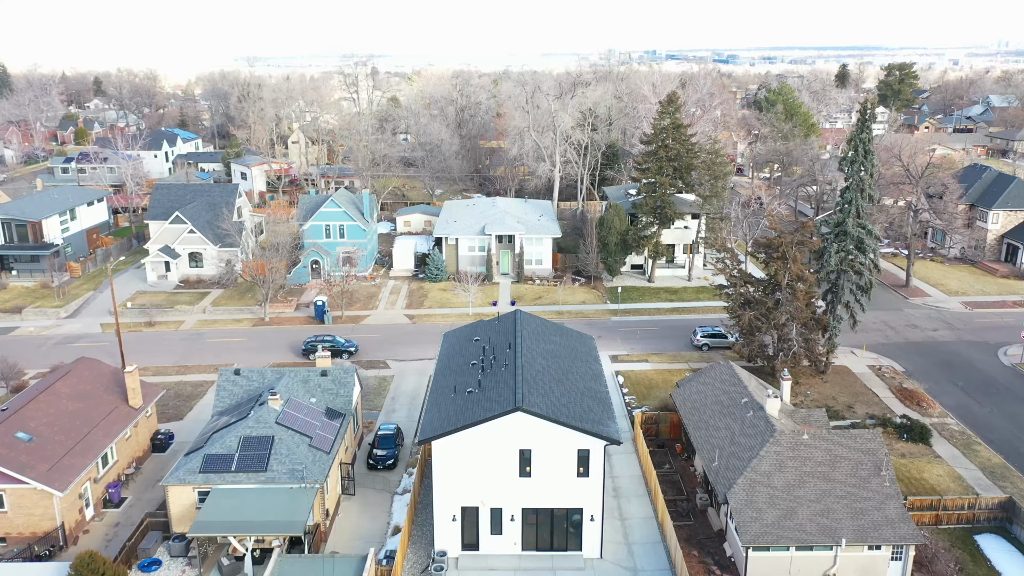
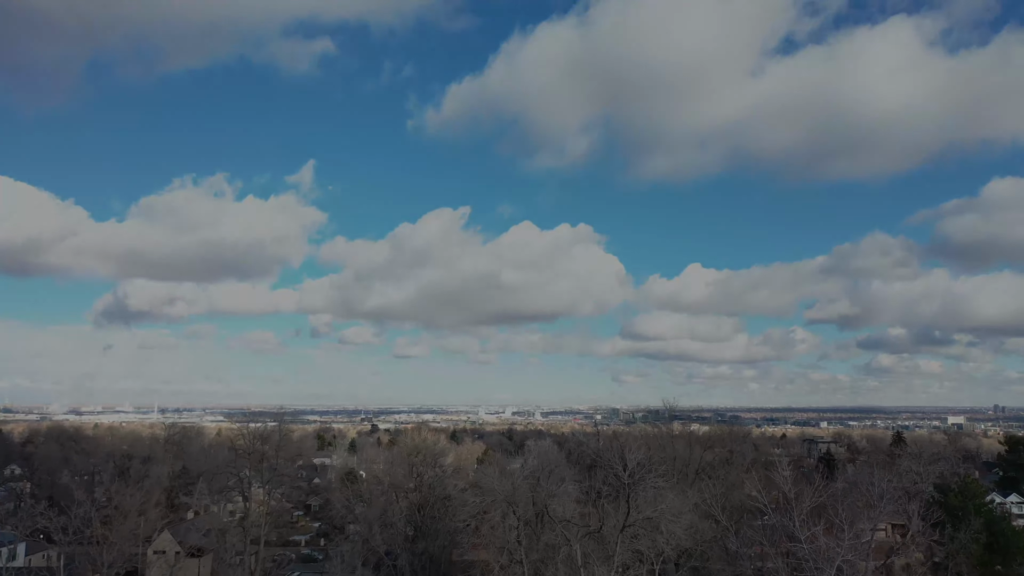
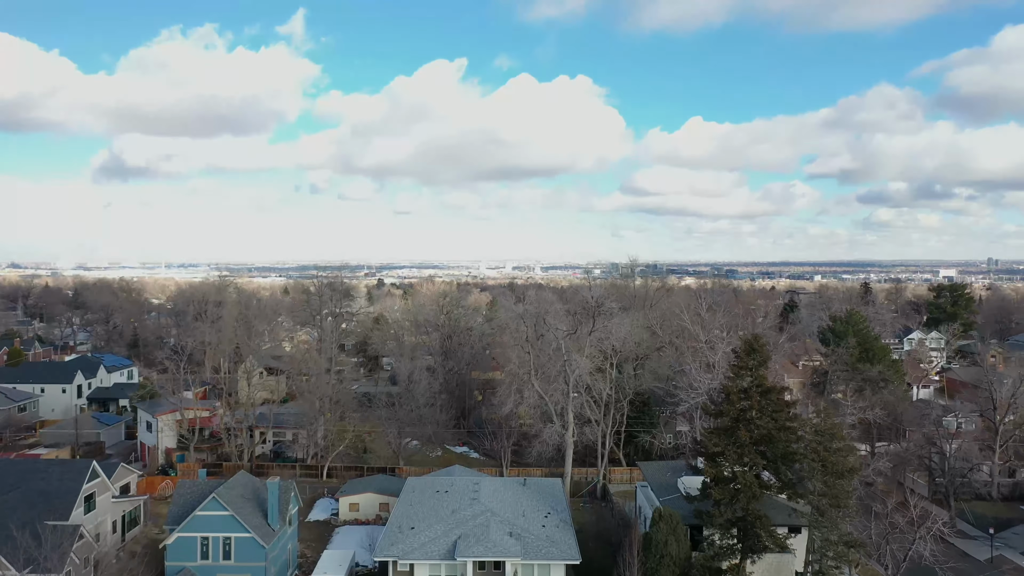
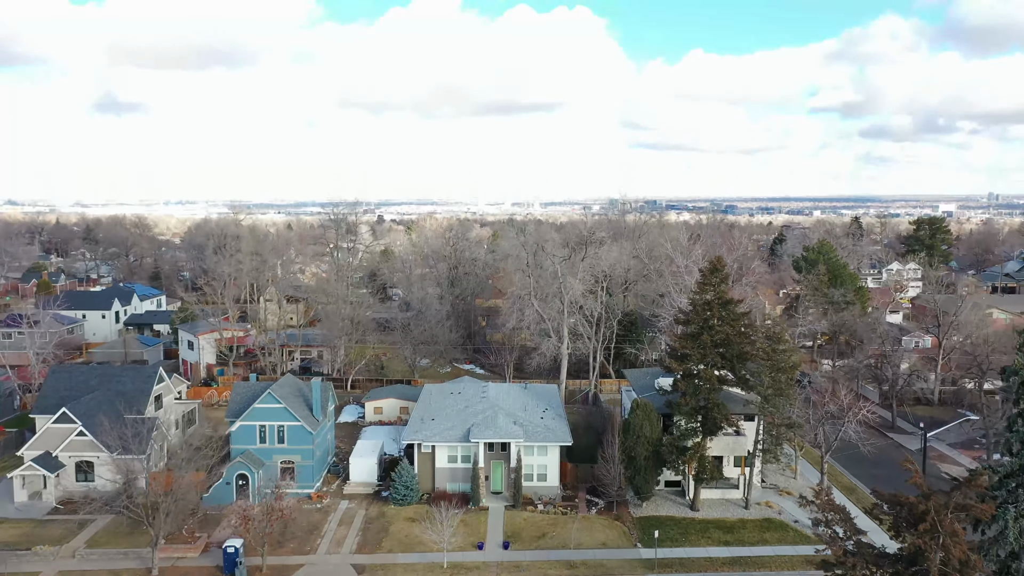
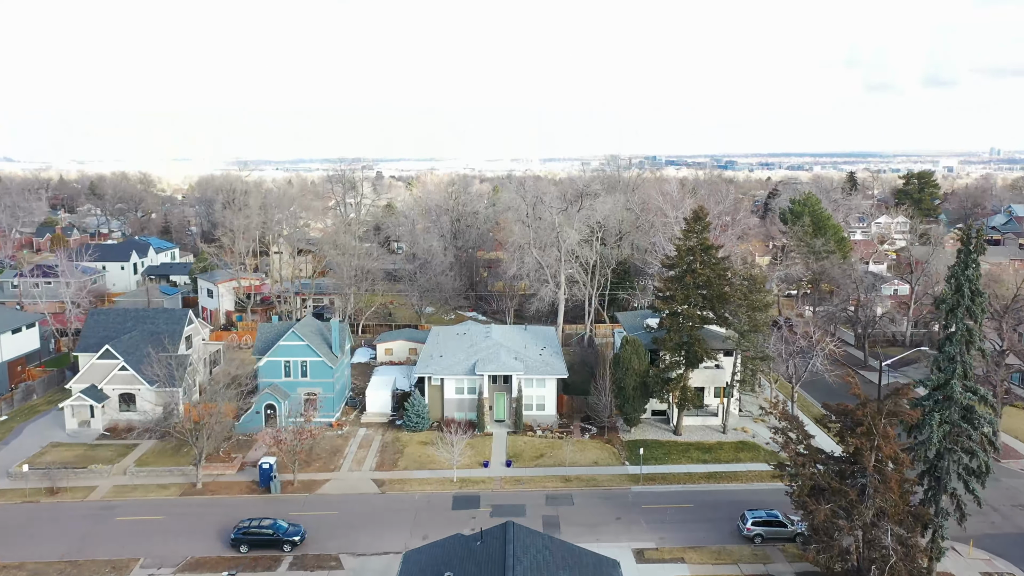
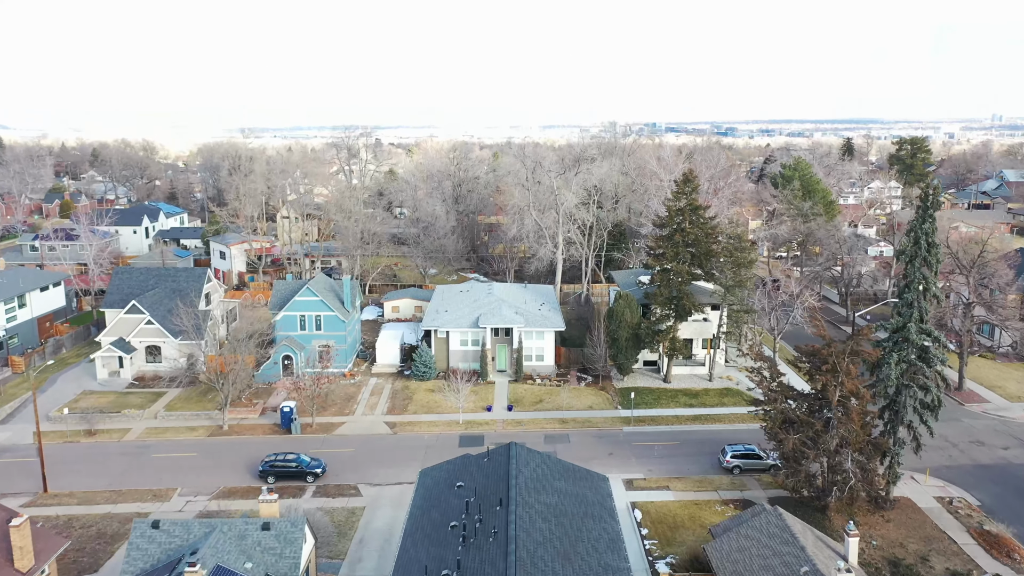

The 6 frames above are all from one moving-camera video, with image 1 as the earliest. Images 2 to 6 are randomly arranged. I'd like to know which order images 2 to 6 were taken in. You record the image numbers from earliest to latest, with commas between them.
6, 5, 4, 3, 2
